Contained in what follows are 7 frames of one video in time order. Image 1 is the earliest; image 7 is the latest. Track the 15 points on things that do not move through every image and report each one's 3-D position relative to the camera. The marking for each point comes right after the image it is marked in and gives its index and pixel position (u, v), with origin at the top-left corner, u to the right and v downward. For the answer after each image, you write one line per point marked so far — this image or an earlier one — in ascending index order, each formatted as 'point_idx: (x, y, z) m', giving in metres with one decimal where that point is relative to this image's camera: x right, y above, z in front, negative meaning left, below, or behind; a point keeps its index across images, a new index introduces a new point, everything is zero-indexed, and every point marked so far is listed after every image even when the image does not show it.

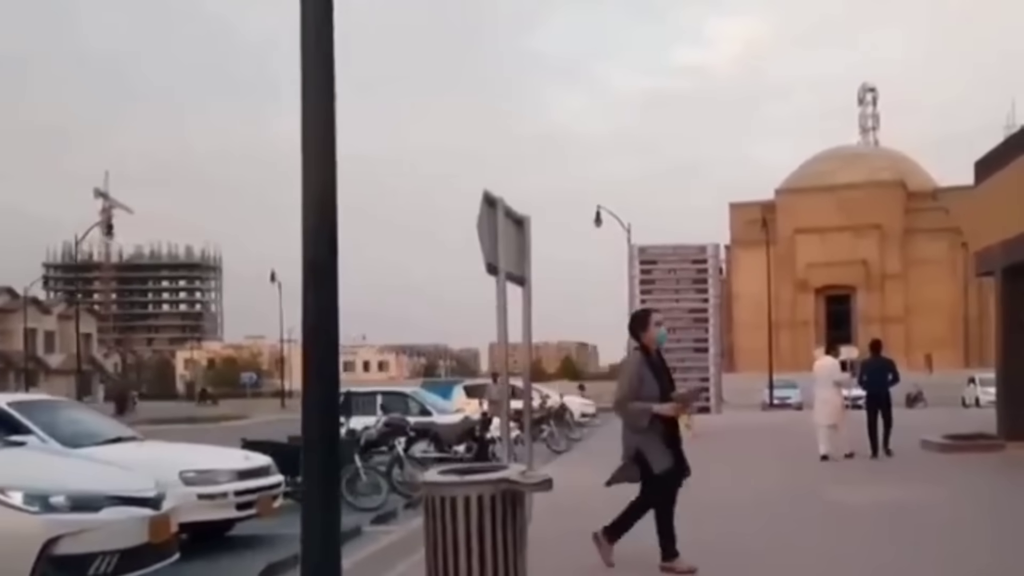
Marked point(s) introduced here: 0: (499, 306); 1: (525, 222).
0: (-0.1, -0.1, +9.8) m
1: (+0.1, +0.5, +10.9) m
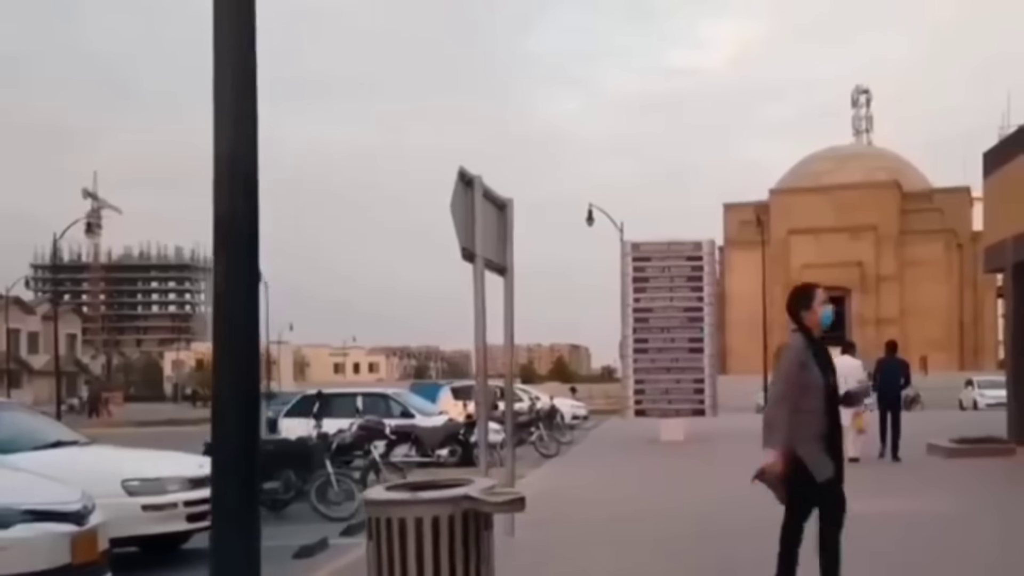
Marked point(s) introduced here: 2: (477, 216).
0: (-0.2, -0.1, +8.7) m
1: (0.0, +0.6, +9.9) m
2: (-0.2, +0.5, +8.7) m
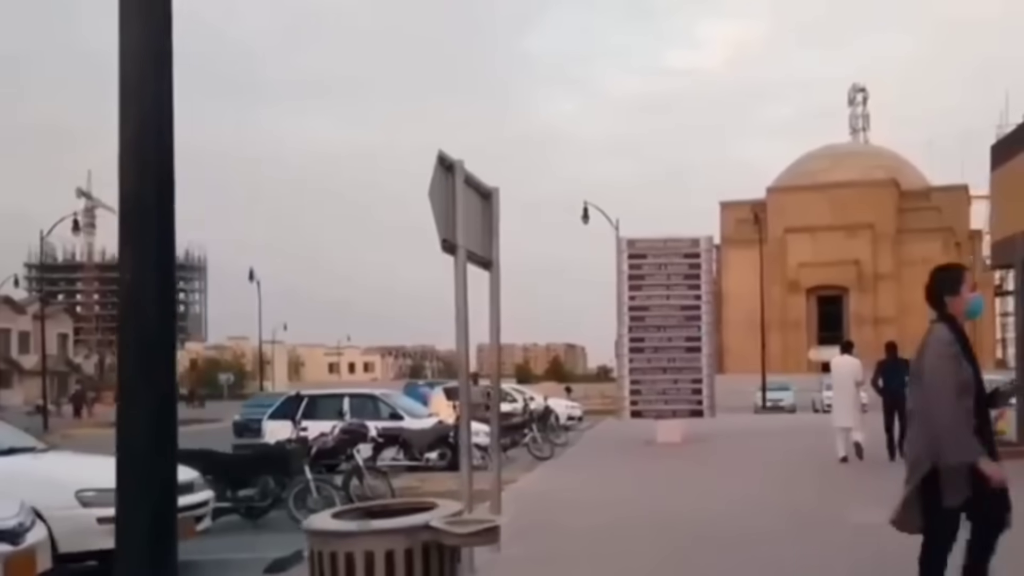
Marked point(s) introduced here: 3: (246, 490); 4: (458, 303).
0: (-0.3, 0.0, +8.1) m
1: (-0.1, +0.6, +9.2) m
2: (-0.3, +0.5, +8.0) m
3: (-2.5, -1.9, +12.6) m
4: (-0.3, -0.1, +8.0) m
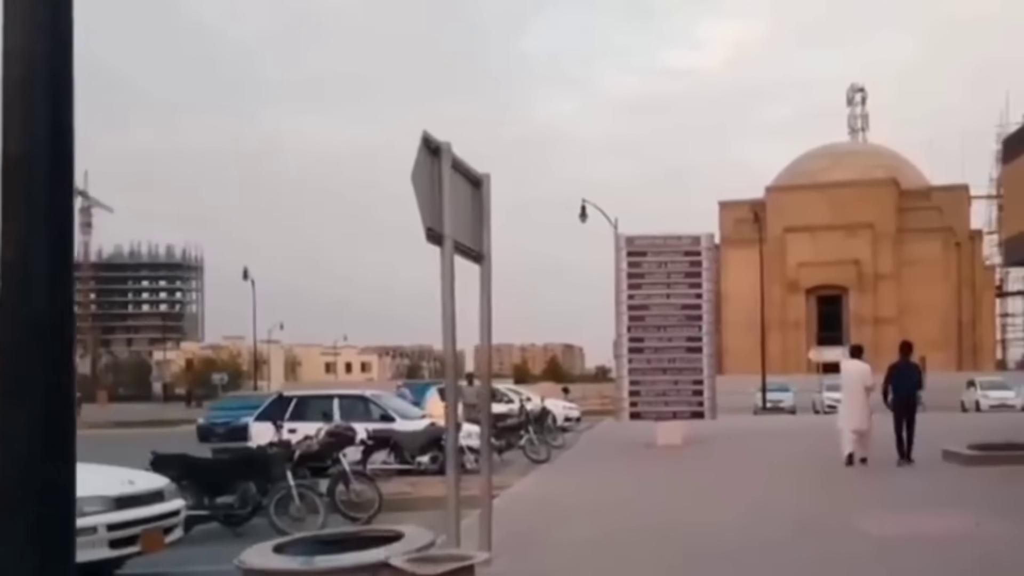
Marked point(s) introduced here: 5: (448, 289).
0: (-0.4, 0.0, +7.4) m
1: (-0.2, +0.7, +8.6) m
2: (-0.4, +0.5, +7.3) m
3: (-2.6, -1.9, +11.9) m
4: (-0.4, -0.1, +7.4) m
5: (-0.4, 0.0, +7.3) m
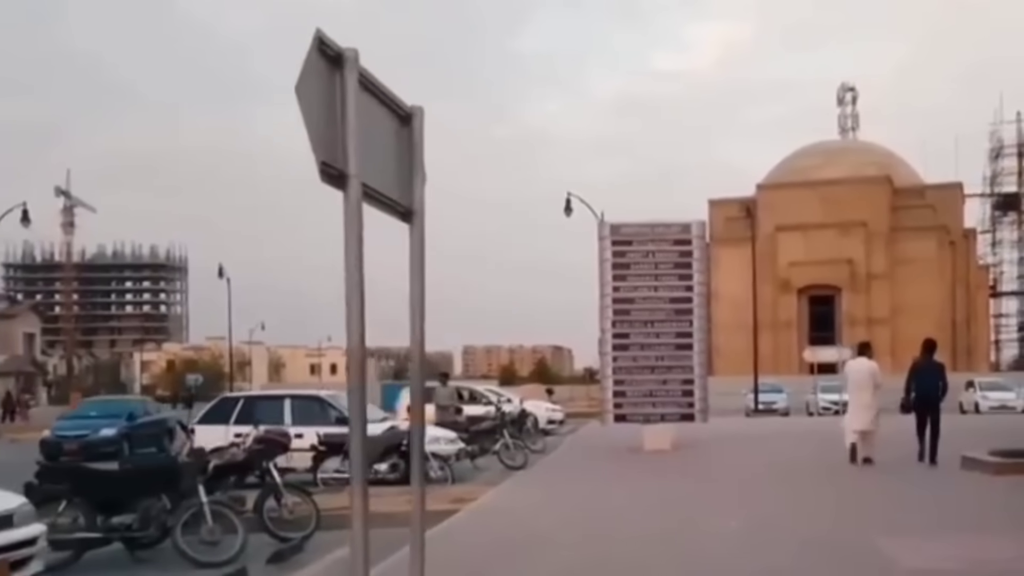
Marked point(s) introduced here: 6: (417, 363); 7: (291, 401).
0: (-0.7, +0.2, +5.4) m
1: (-0.5, +0.9, +6.6) m
2: (-0.7, +0.7, +5.4) m
3: (-2.9, -1.7, +10.0) m
4: (-0.7, +0.1, +5.4) m
5: (-0.6, +0.2, +5.4) m
6: (-0.5, -0.3, +6.5) m
7: (-3.0, -1.5, +18.1) m
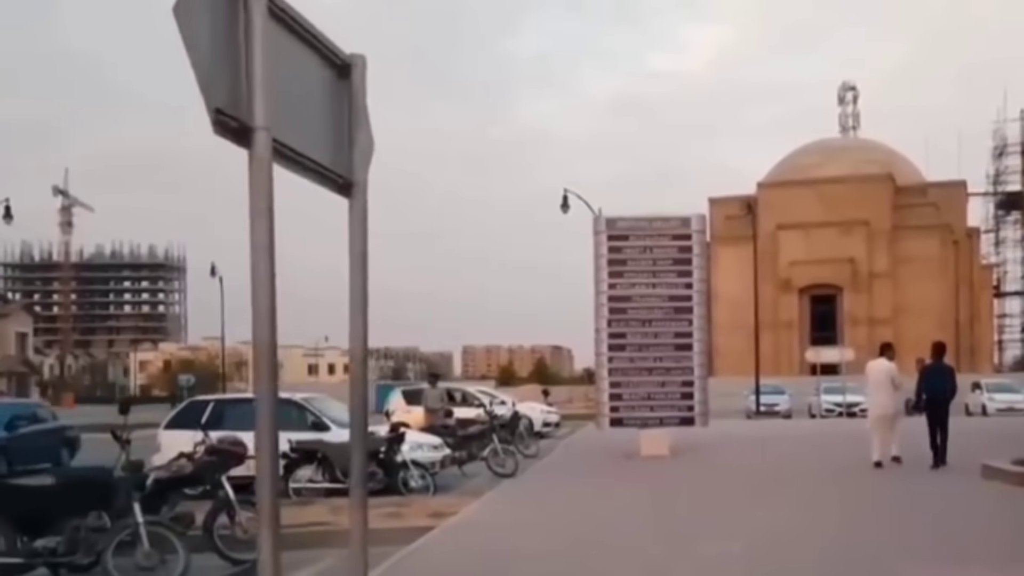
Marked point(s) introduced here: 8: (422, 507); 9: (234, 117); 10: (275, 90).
0: (-0.8, +0.2, +4.3) m
1: (-0.6, +0.9, +5.5) m
2: (-0.8, +0.8, +4.3) m
3: (-3.1, -1.7, +8.8) m
4: (-0.8, +0.2, +4.3) m
5: (-0.8, +0.2, +4.2) m
6: (-0.6, -0.3, +5.4) m
7: (-3.2, -1.5, +17.0) m
8: (-0.9, -2.2, +13.4) m
9: (-0.9, +0.5, +4.2) m
10: (-0.8, +0.6, +4.4) m
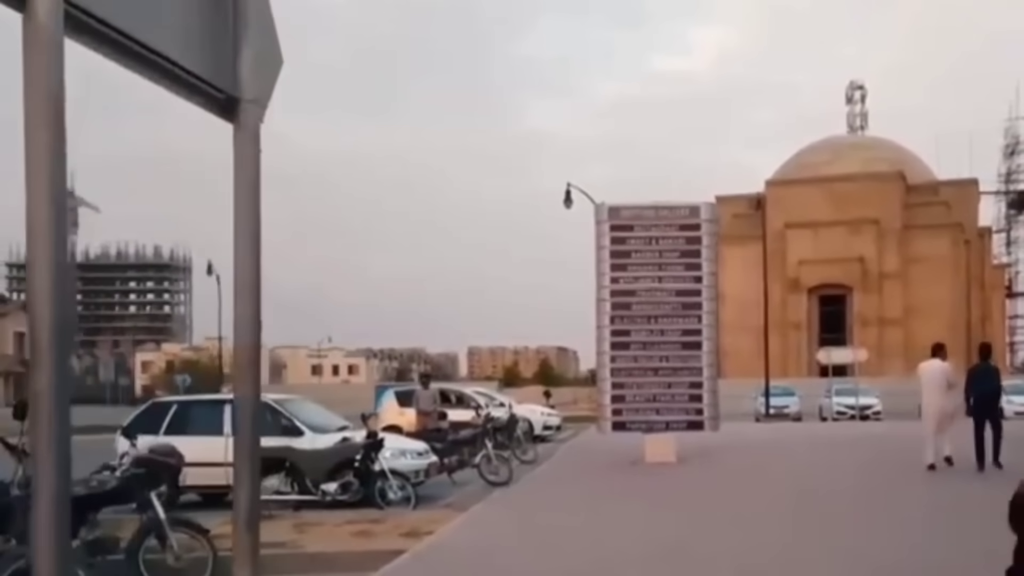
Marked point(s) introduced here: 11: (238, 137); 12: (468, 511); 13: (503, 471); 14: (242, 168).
0: (-1.0, +0.3, +2.8) m
1: (-0.8, +1.0, +4.0) m
2: (-1.0, +0.9, +2.8) m
3: (-3.2, -1.6, +7.4) m
4: (-1.0, +0.3, +2.8) m
5: (-0.9, +0.4, +2.8) m
6: (-0.8, -0.2, +3.9) m
7: (-3.3, -1.4, +15.5) m
8: (-1.0, -2.1, +11.9) m
9: (-1.0, +0.7, +2.7) m
10: (-0.9, +0.8, +2.9) m
11: (-0.8, +0.4, +4.0) m
12: (-0.5, -2.4, +14.4) m
13: (-0.1, -2.7, +19.3) m
14: (-0.8, +0.2, +3.9) m
